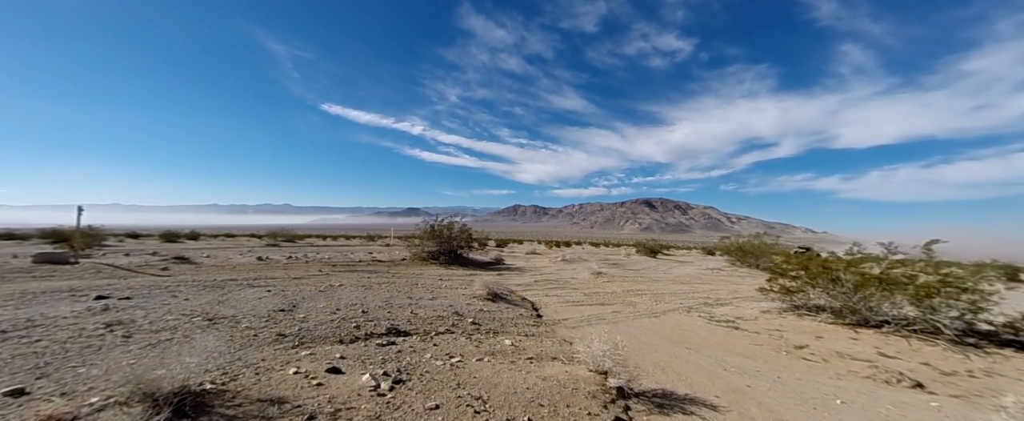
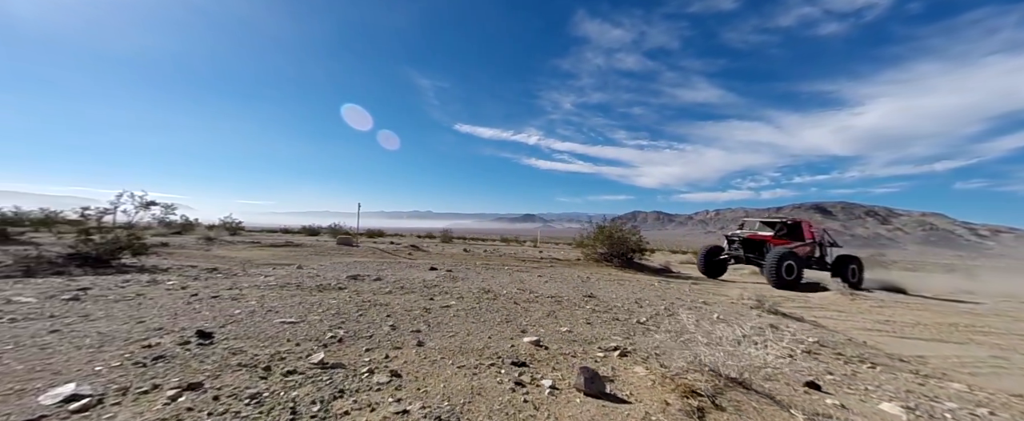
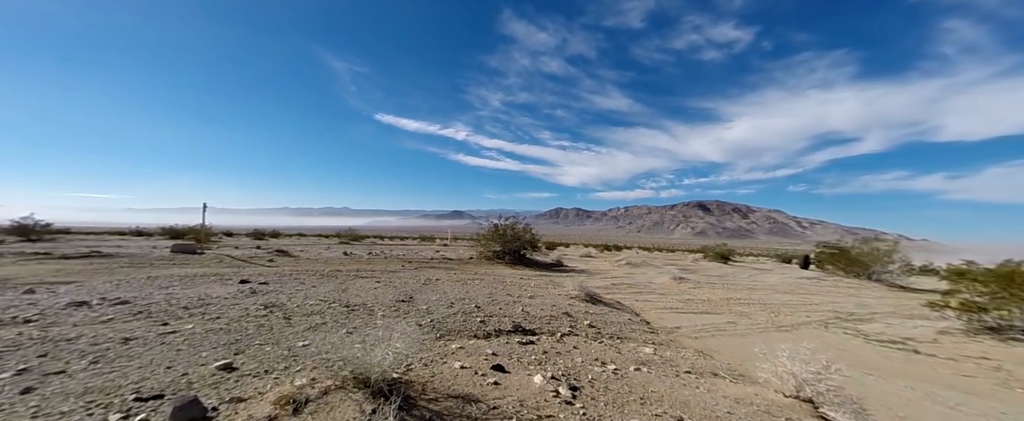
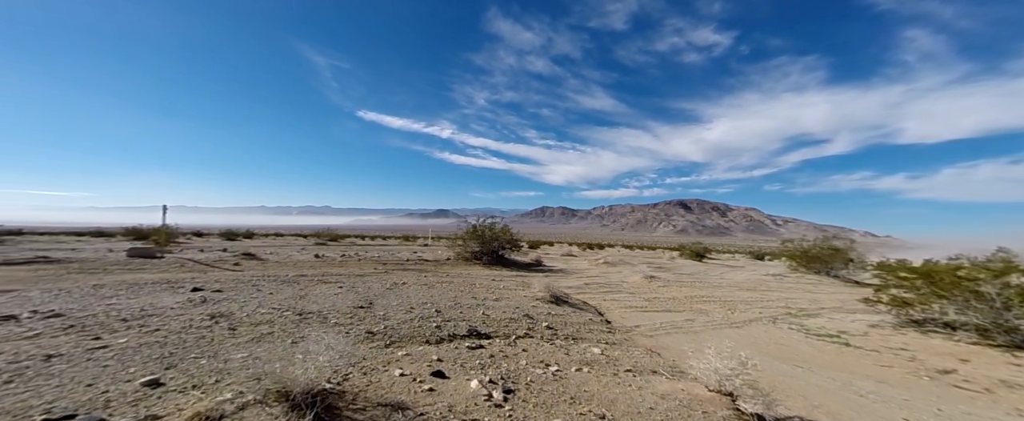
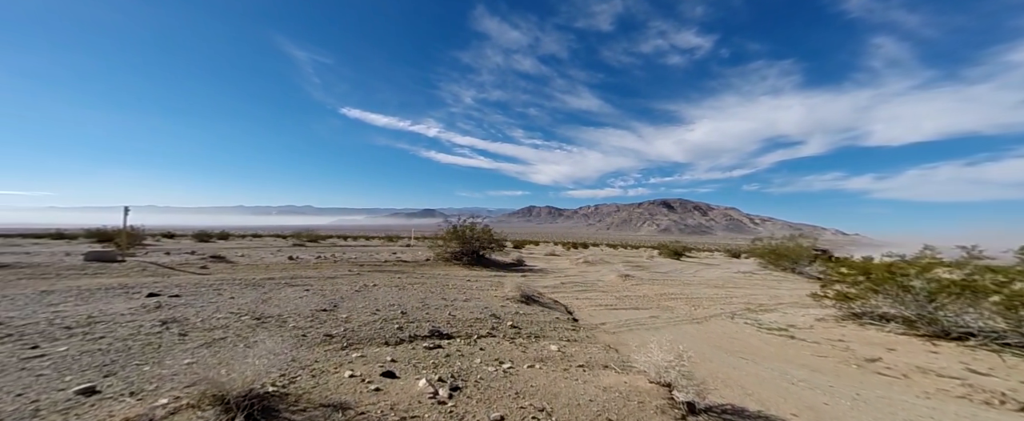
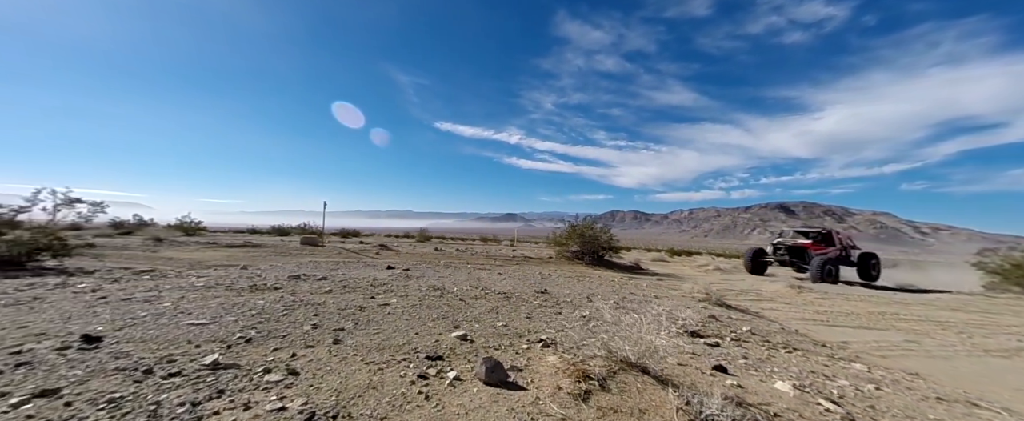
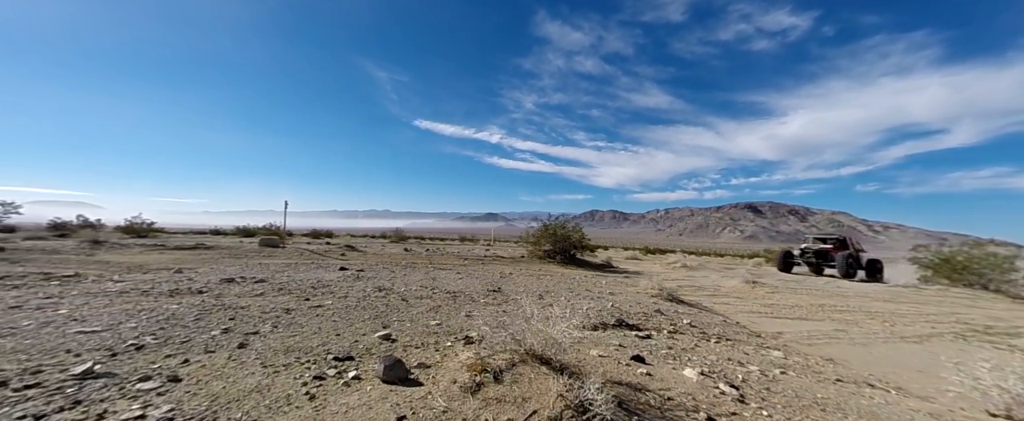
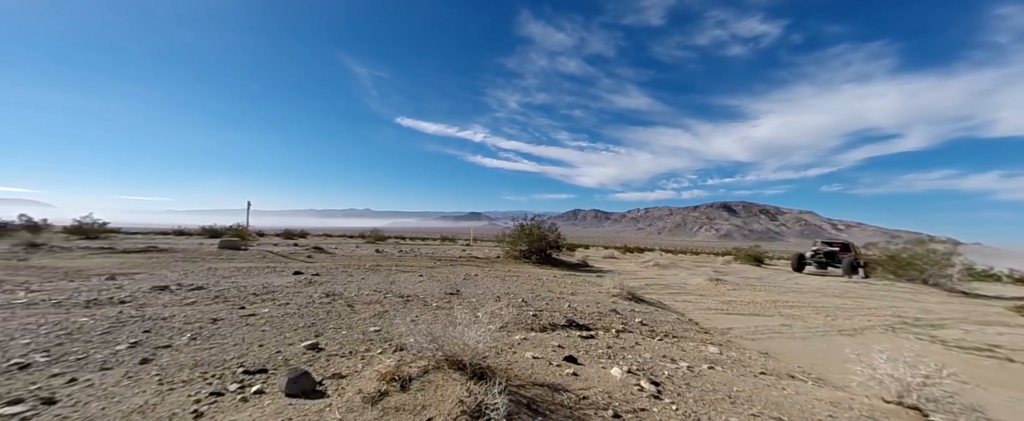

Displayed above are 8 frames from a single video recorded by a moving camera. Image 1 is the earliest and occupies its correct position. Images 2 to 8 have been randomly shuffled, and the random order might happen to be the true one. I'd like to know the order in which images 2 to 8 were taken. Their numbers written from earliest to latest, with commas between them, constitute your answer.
5, 4, 3, 8, 7, 6, 2
